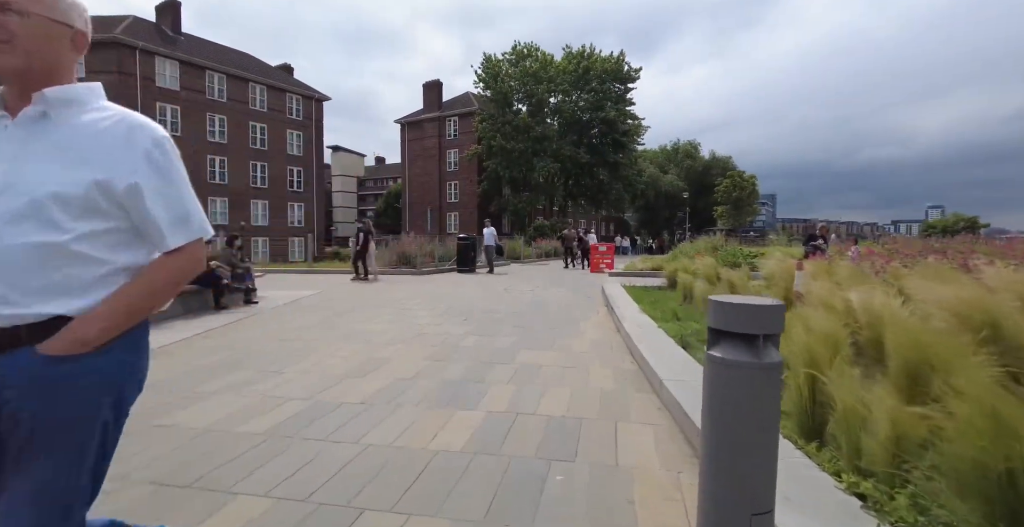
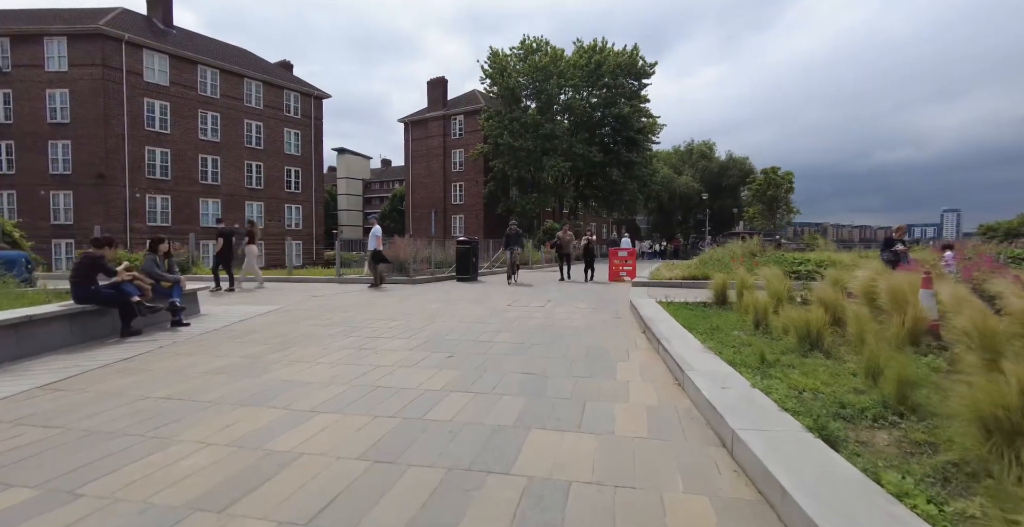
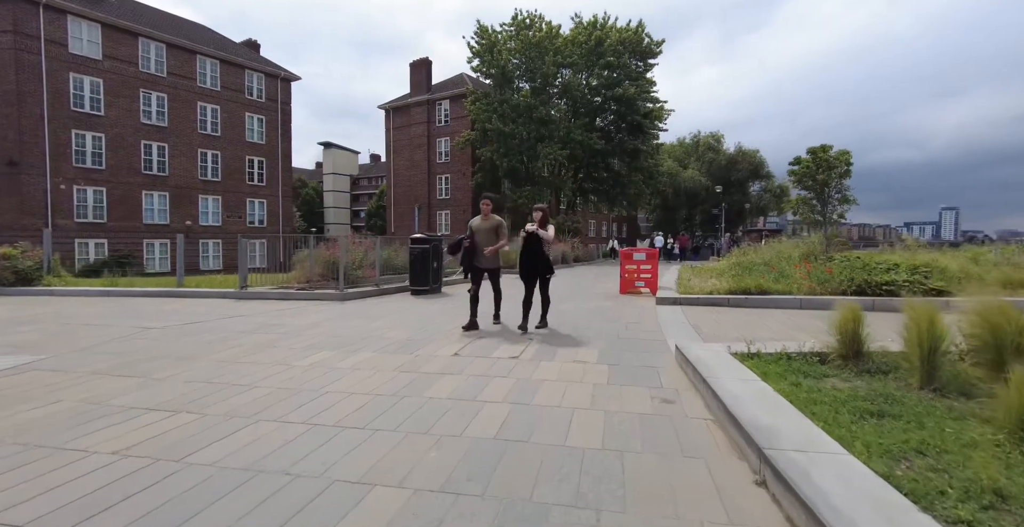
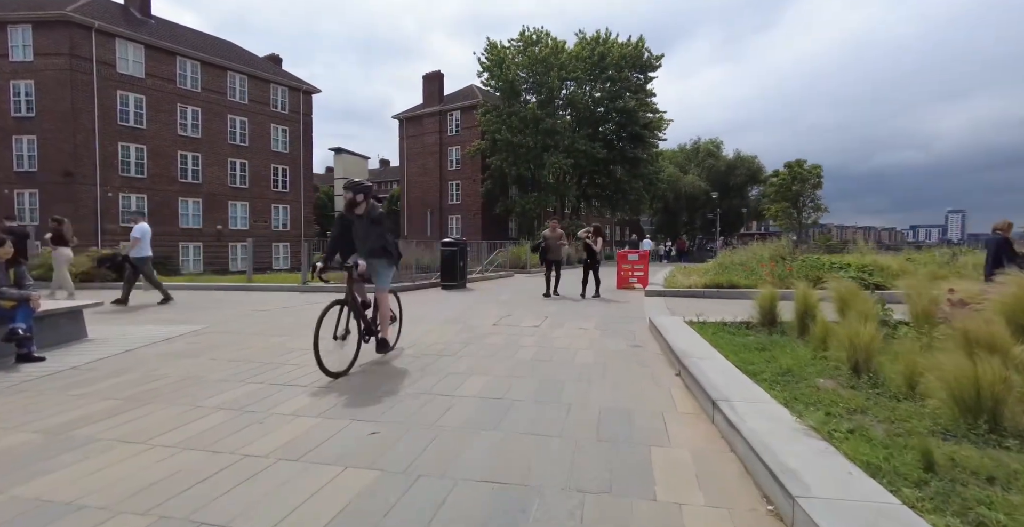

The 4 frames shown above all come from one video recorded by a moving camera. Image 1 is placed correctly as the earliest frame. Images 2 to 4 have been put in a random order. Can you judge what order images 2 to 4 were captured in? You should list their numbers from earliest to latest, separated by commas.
2, 4, 3
